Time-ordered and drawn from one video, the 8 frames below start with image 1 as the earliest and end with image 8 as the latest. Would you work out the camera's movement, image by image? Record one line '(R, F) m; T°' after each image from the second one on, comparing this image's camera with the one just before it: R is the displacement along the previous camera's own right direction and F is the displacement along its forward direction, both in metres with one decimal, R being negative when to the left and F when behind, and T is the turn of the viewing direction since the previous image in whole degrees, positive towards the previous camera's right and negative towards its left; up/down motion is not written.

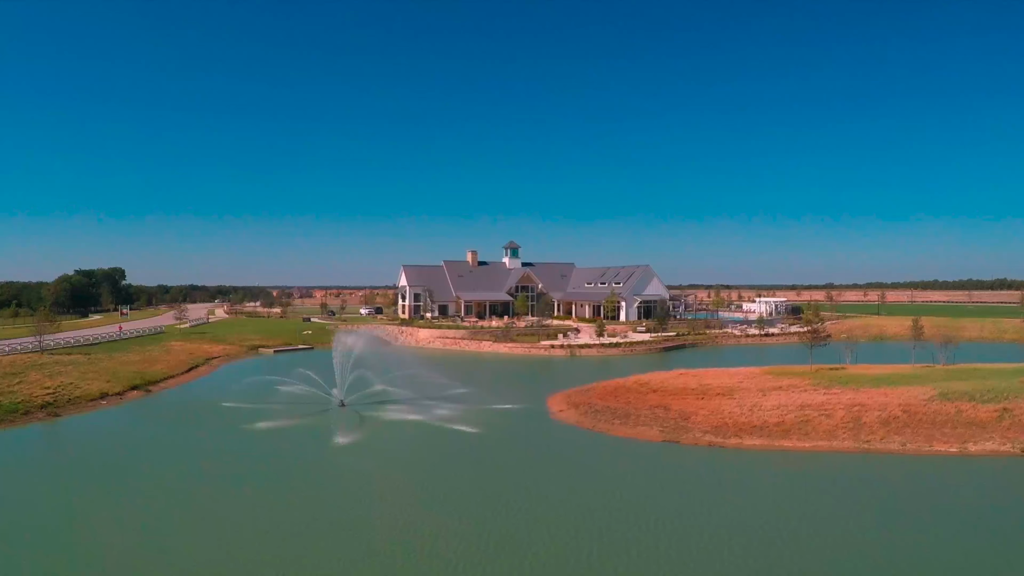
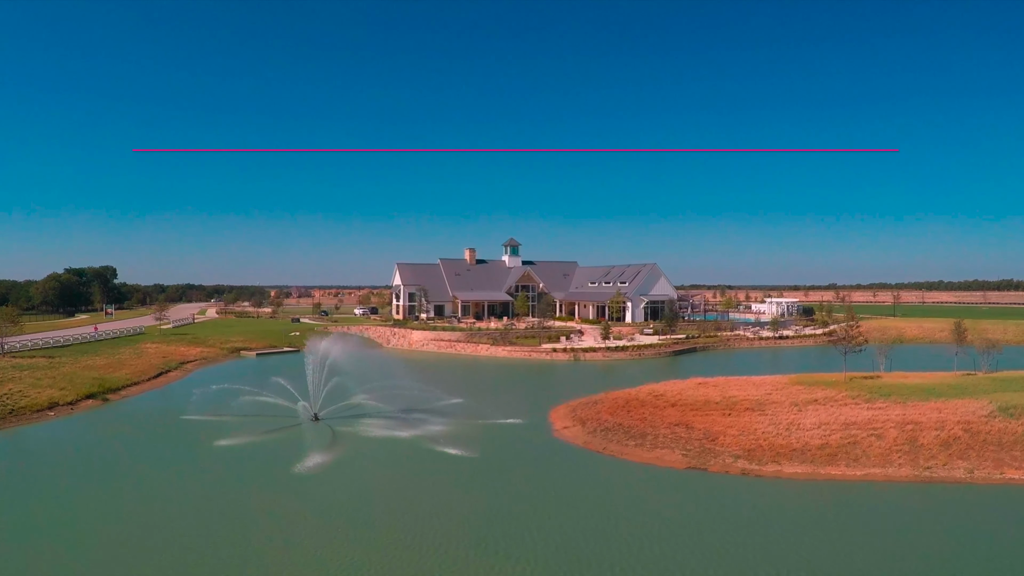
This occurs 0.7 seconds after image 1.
(+0.1, +3.7) m; 0°
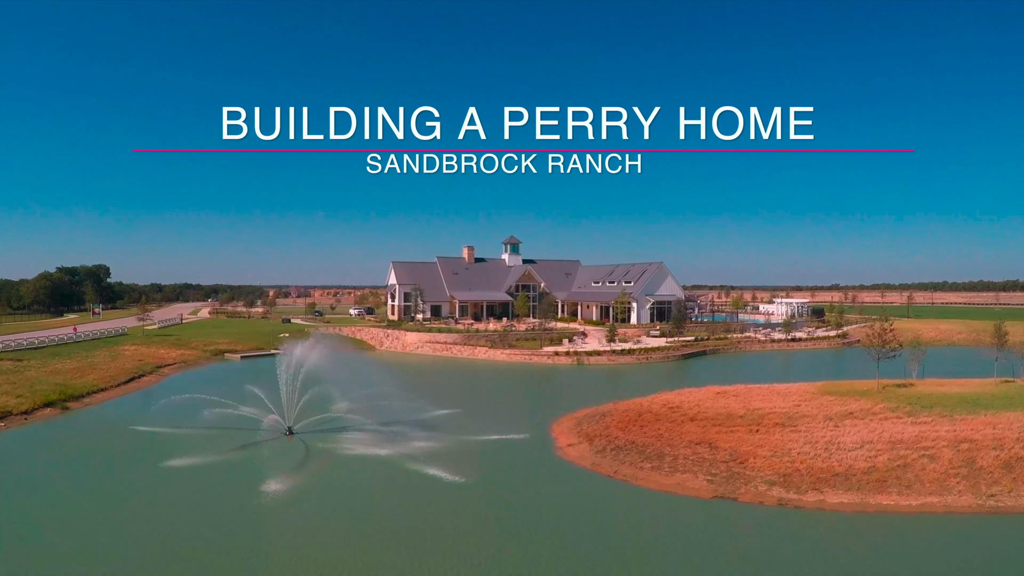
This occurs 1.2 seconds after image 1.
(+0.1, +2.9) m; 0°
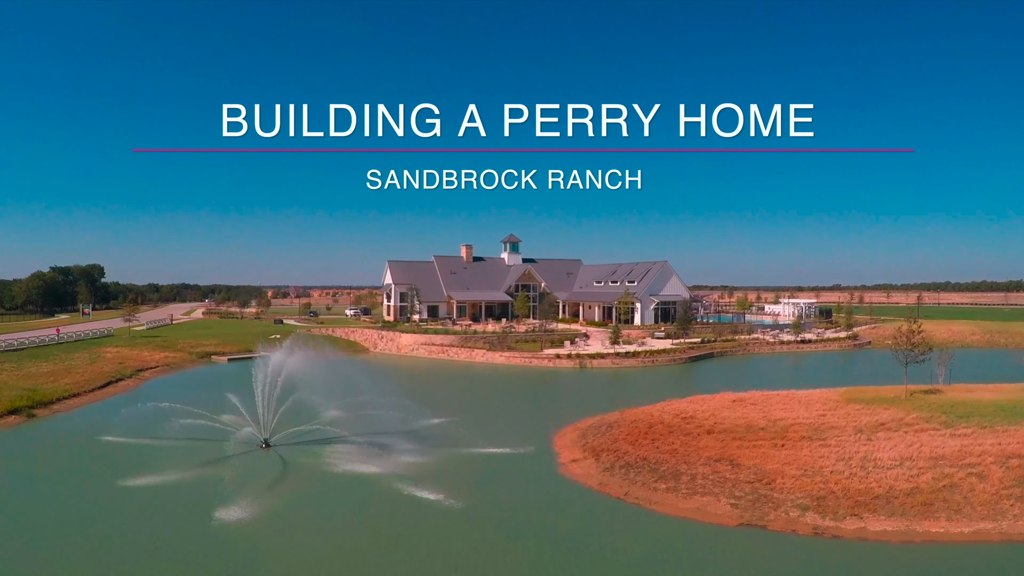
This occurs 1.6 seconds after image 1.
(+0.1, +2.1) m; 0°
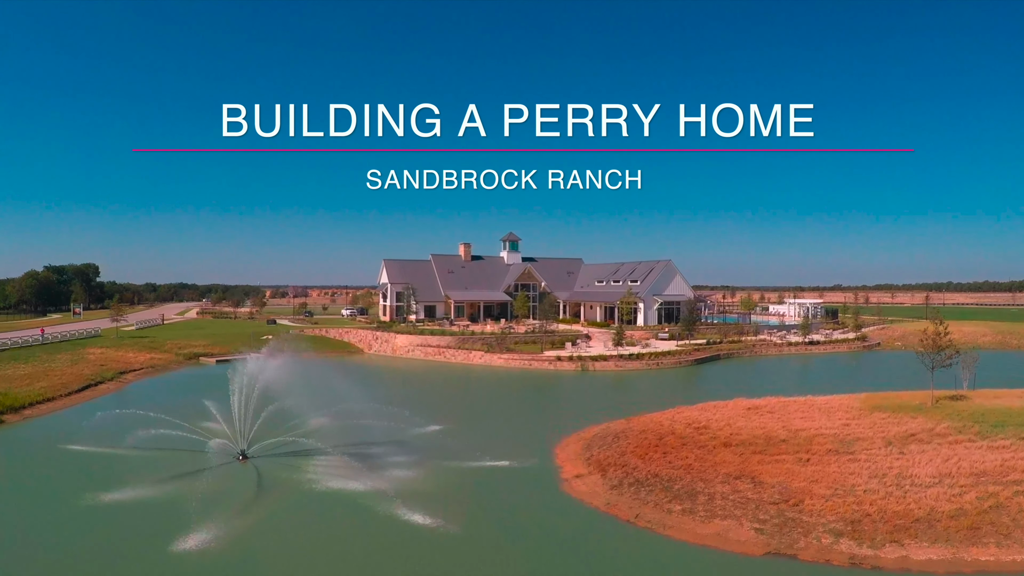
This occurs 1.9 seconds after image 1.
(0.0, +1.7) m; 0°
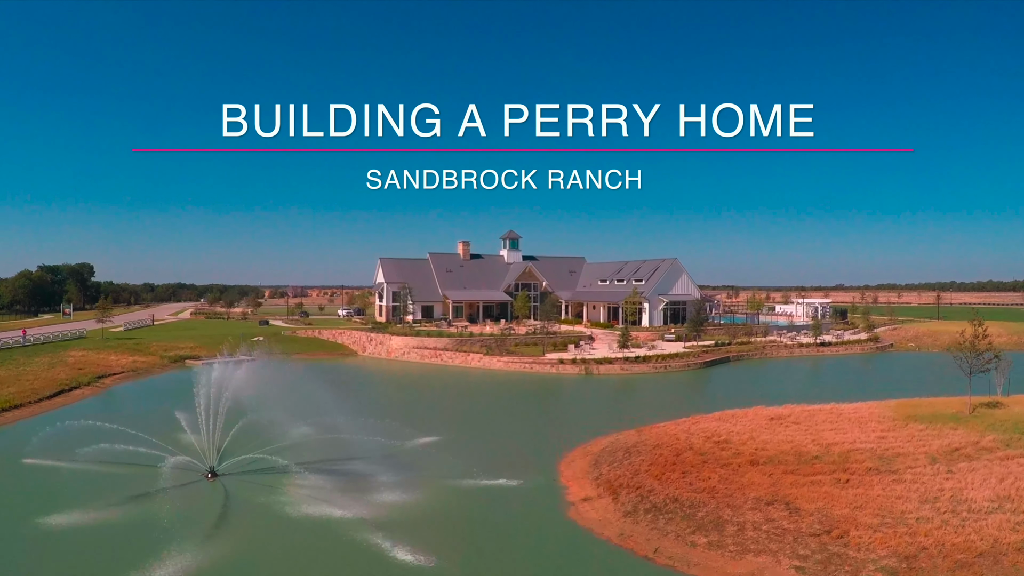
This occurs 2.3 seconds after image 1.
(0.0, +2.1) m; 0°
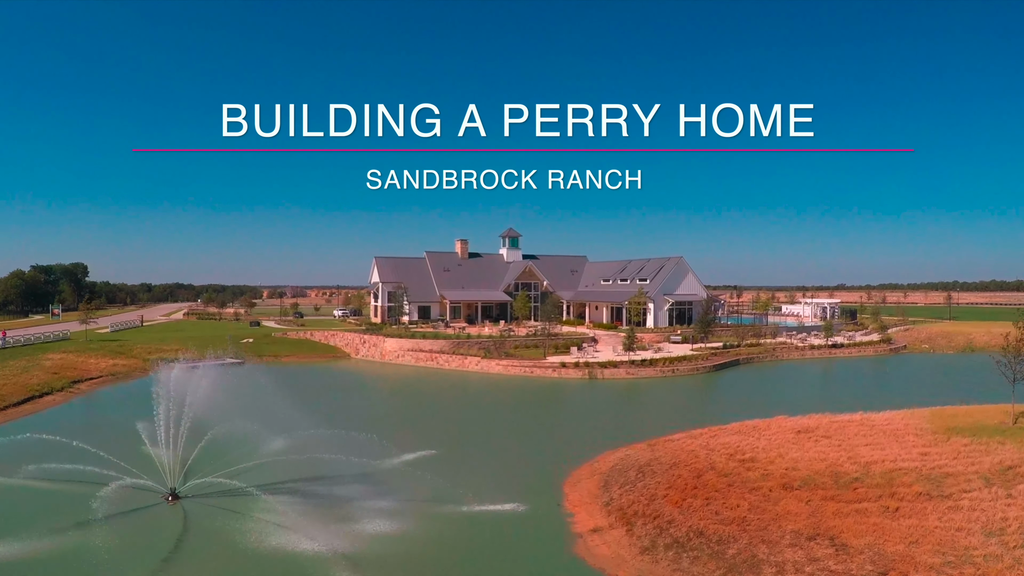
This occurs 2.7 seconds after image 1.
(0.0, +2.0) m; 0°
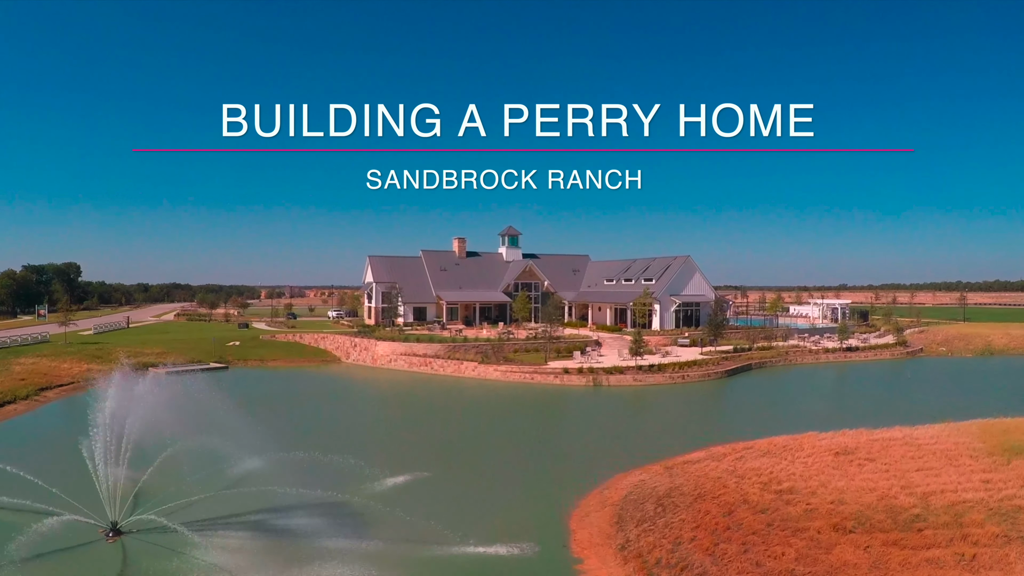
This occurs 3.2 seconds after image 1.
(+0.1, +2.4) m; 0°
